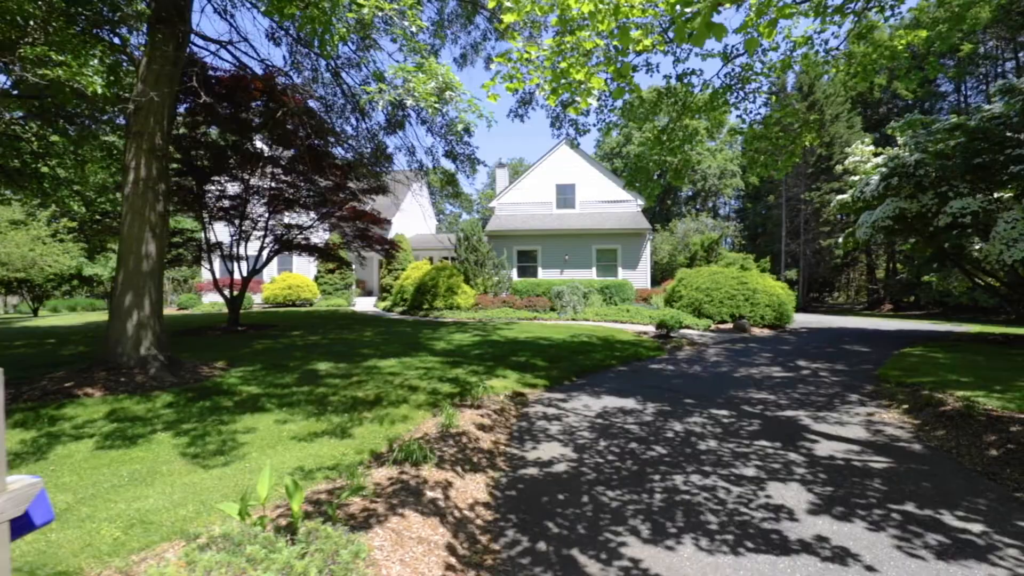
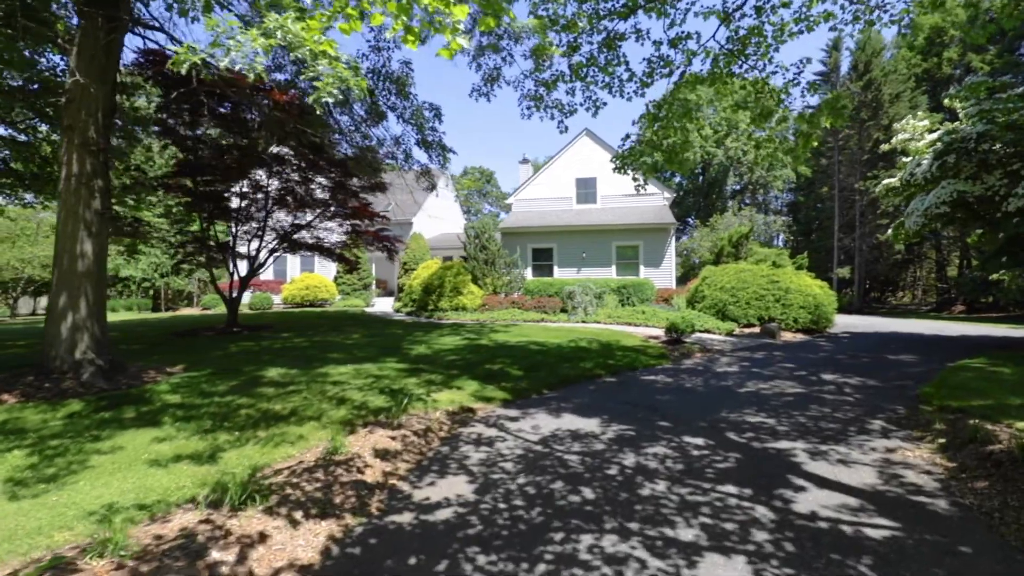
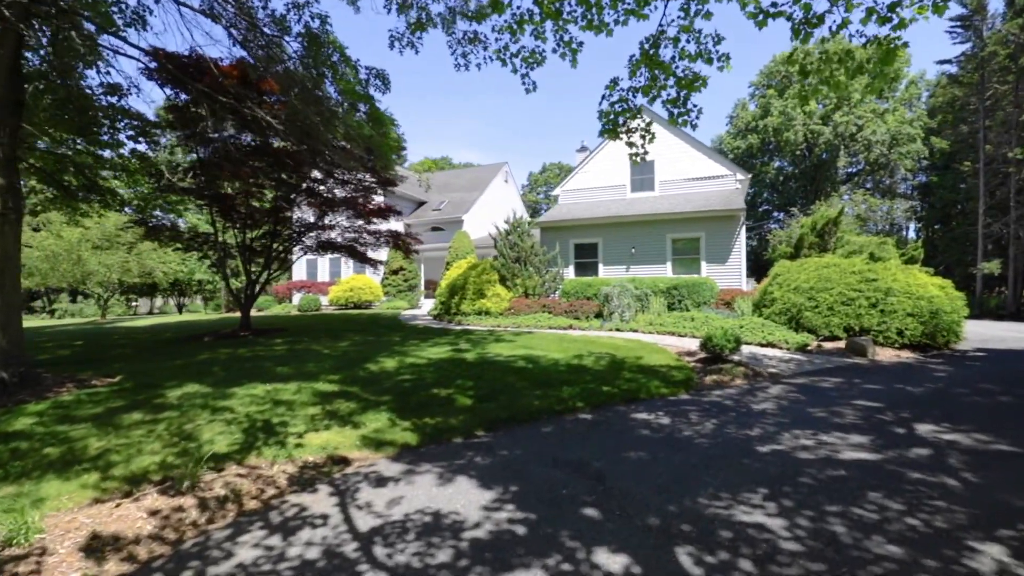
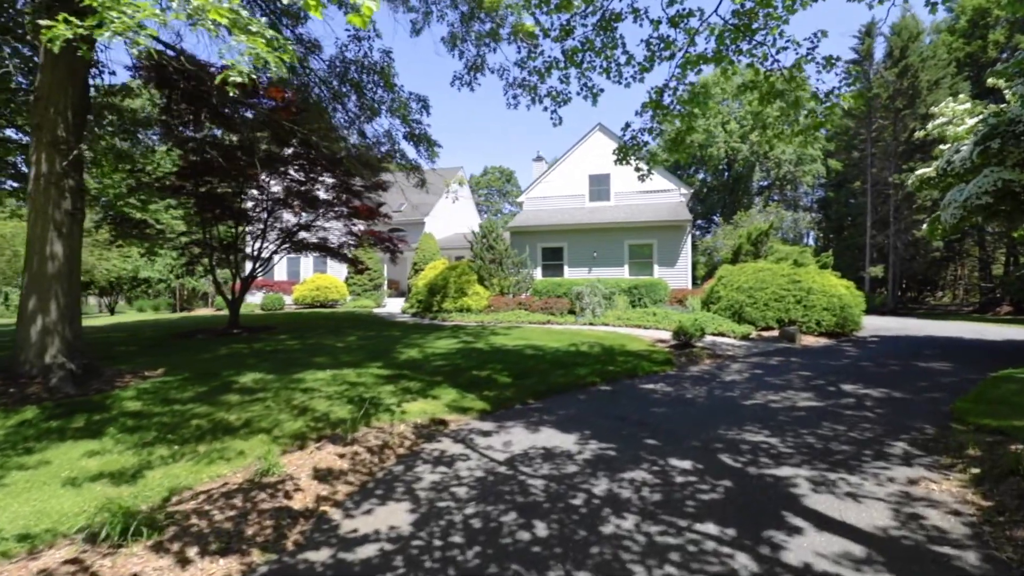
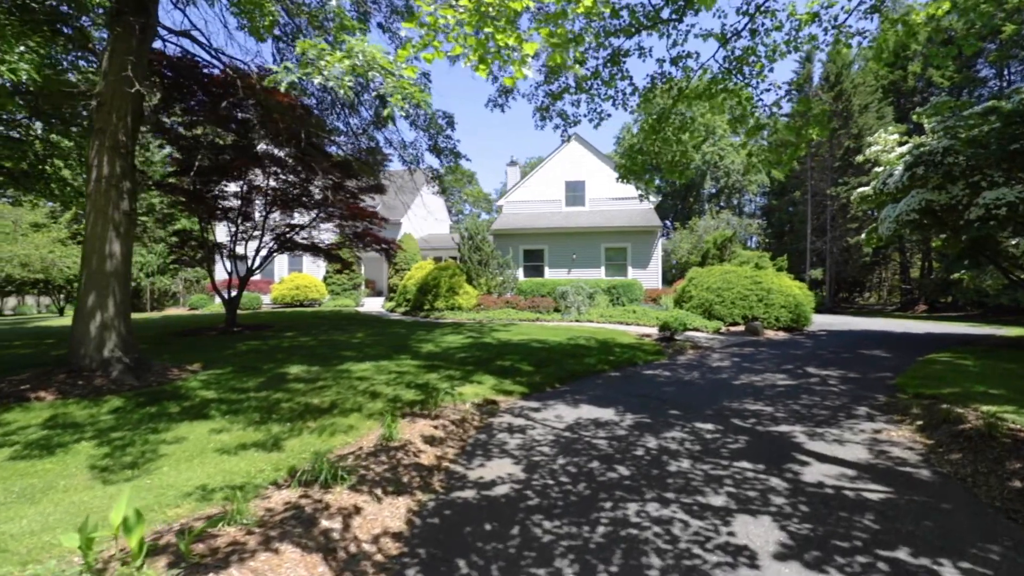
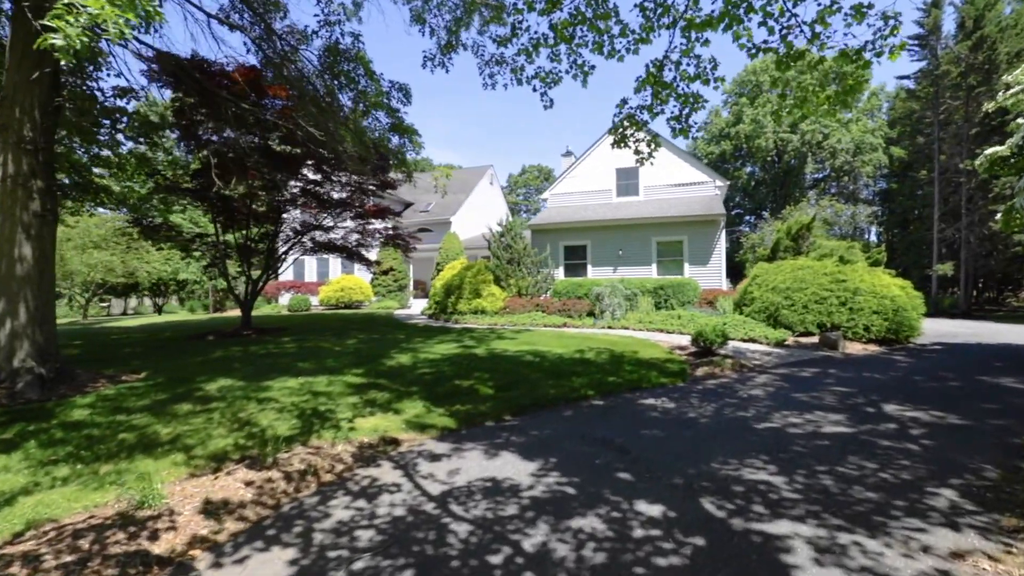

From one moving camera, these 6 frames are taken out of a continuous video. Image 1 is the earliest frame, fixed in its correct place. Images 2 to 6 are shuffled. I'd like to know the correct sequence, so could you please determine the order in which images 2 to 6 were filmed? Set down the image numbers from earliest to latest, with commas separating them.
5, 2, 4, 6, 3
